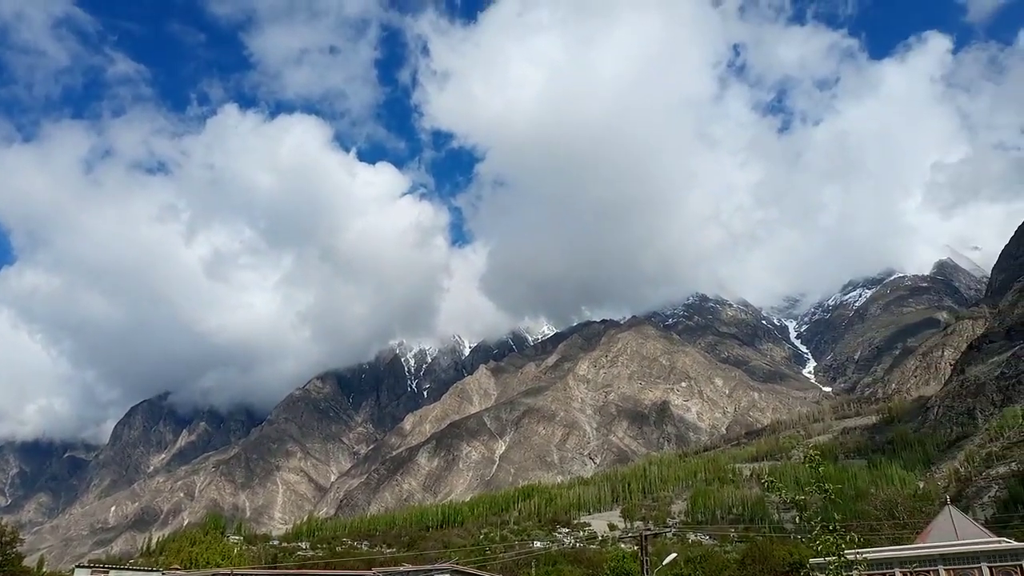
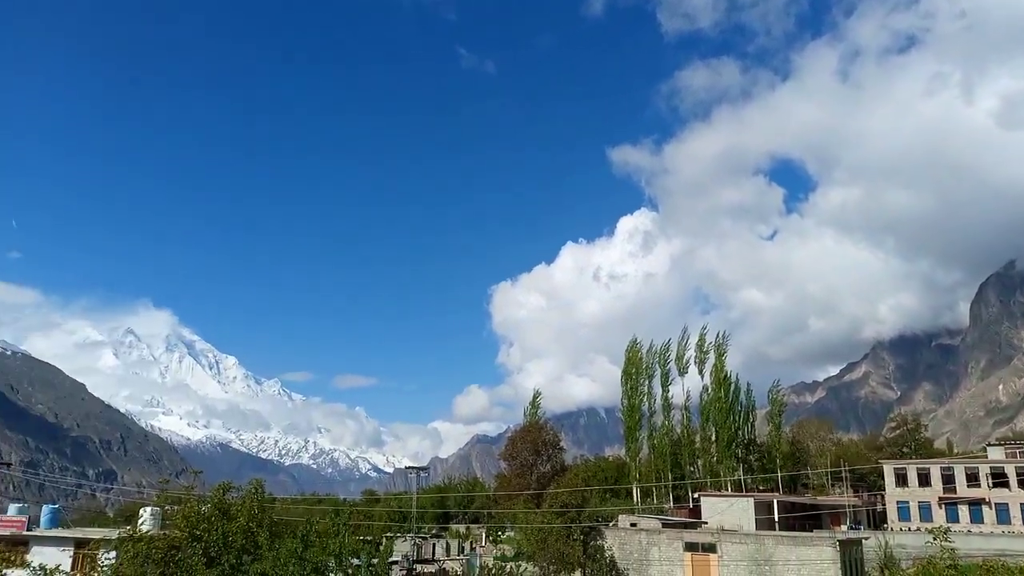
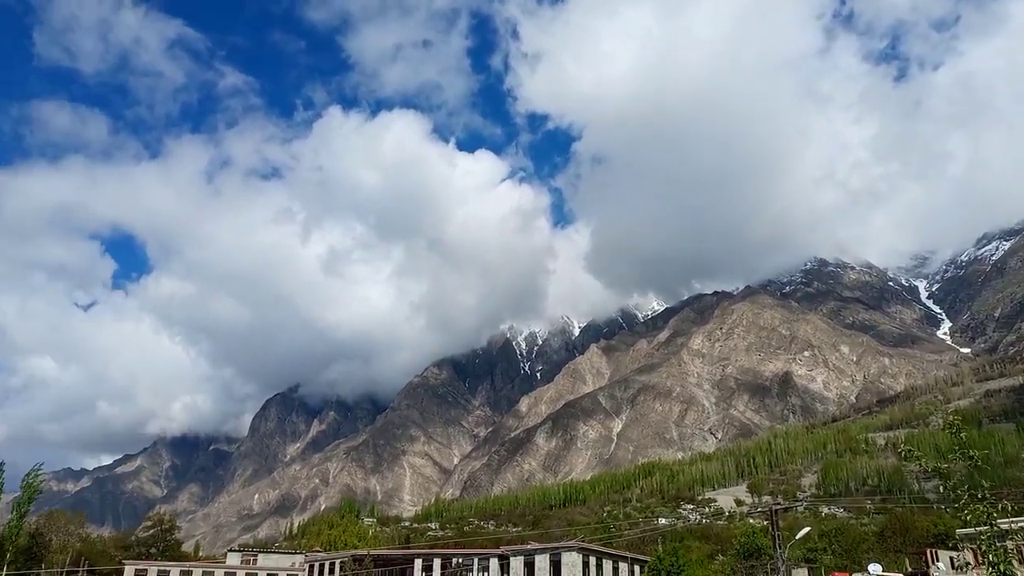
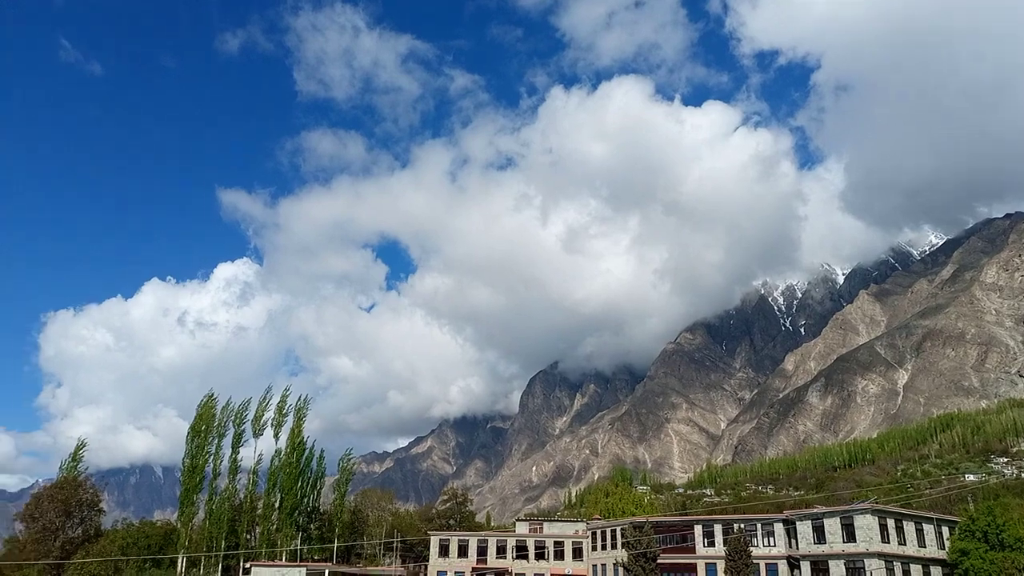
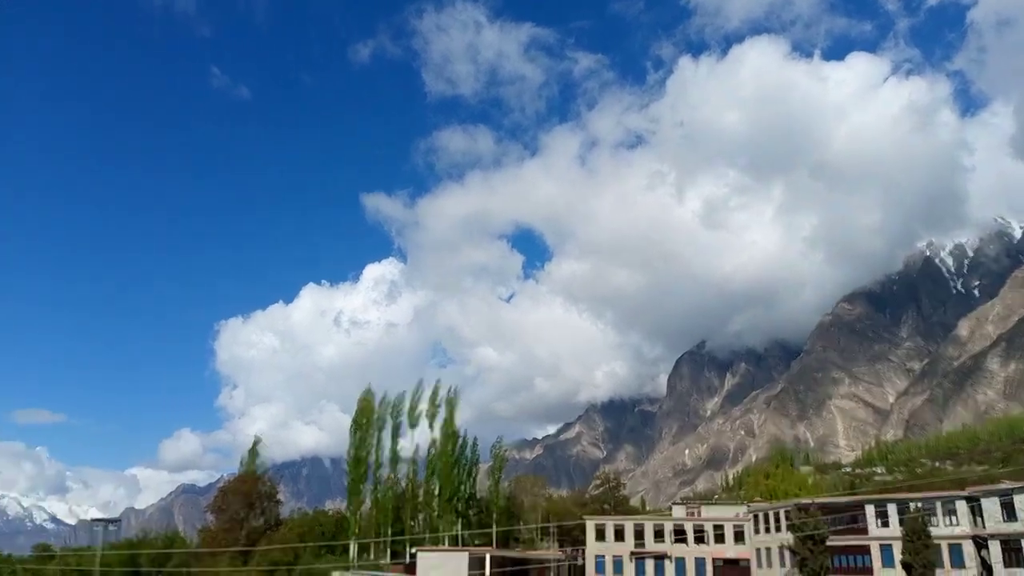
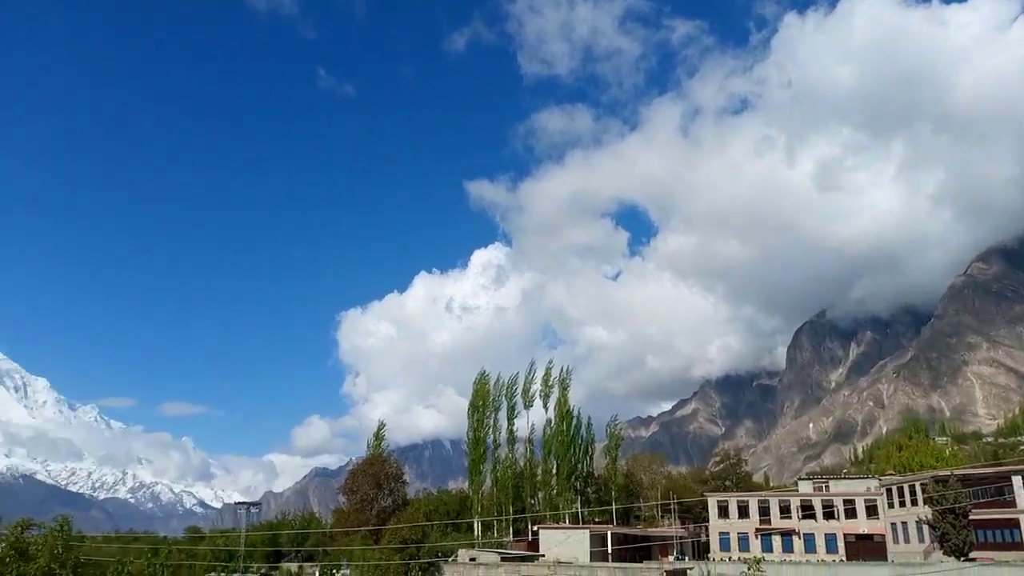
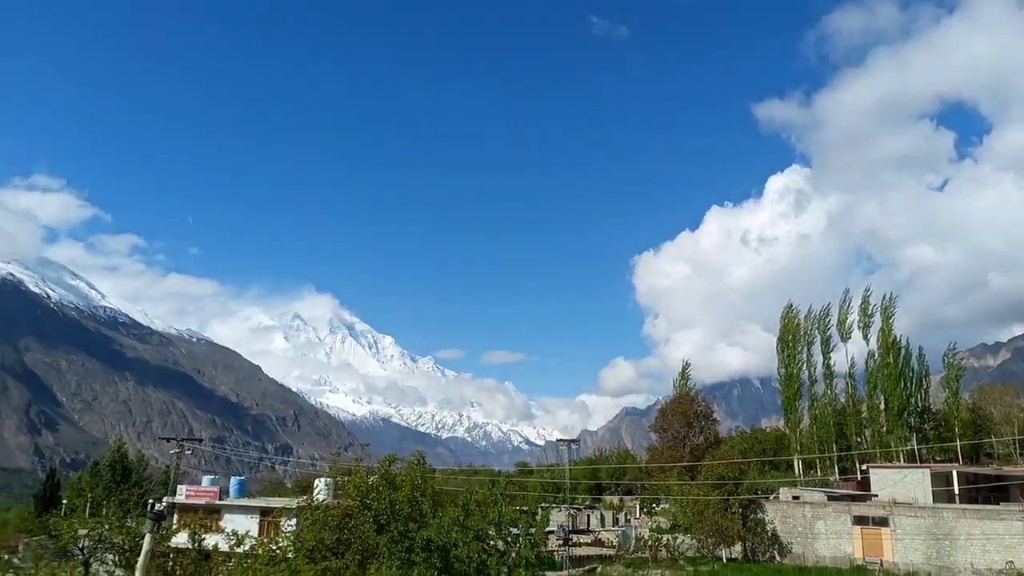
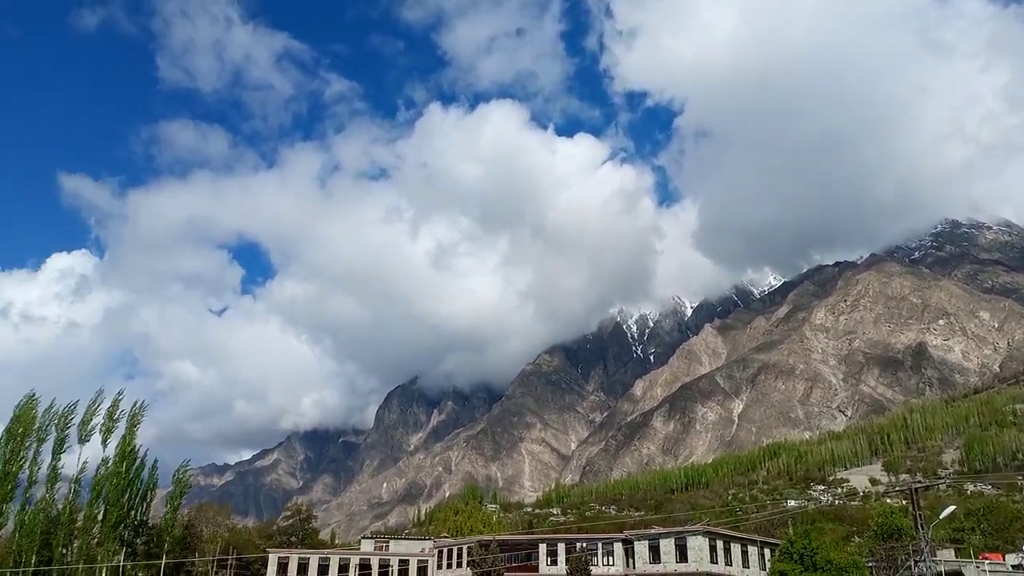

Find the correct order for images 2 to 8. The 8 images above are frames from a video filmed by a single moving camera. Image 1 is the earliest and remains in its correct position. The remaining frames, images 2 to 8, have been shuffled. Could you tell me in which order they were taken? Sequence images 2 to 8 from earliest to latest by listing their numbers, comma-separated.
3, 8, 4, 5, 6, 2, 7
